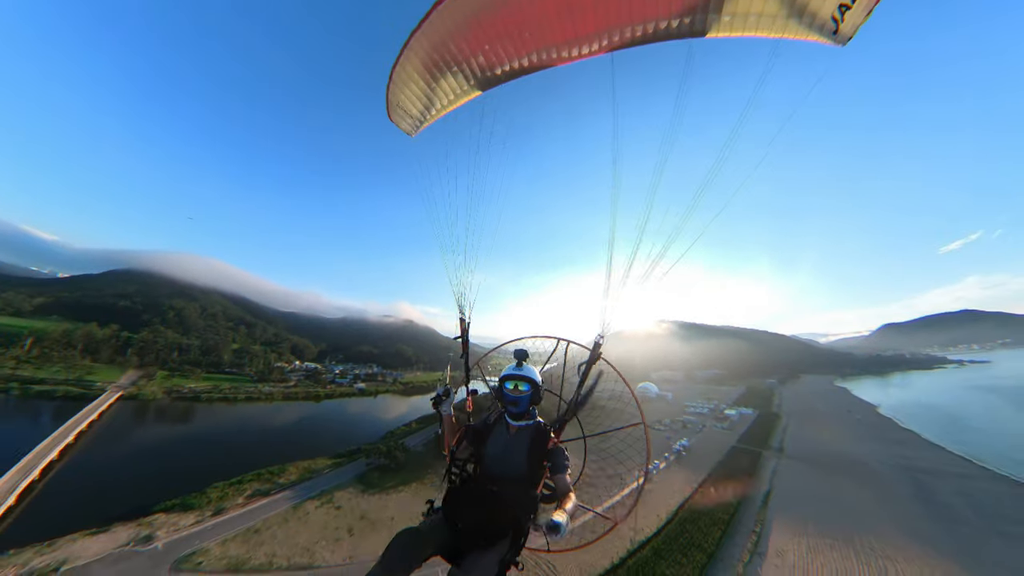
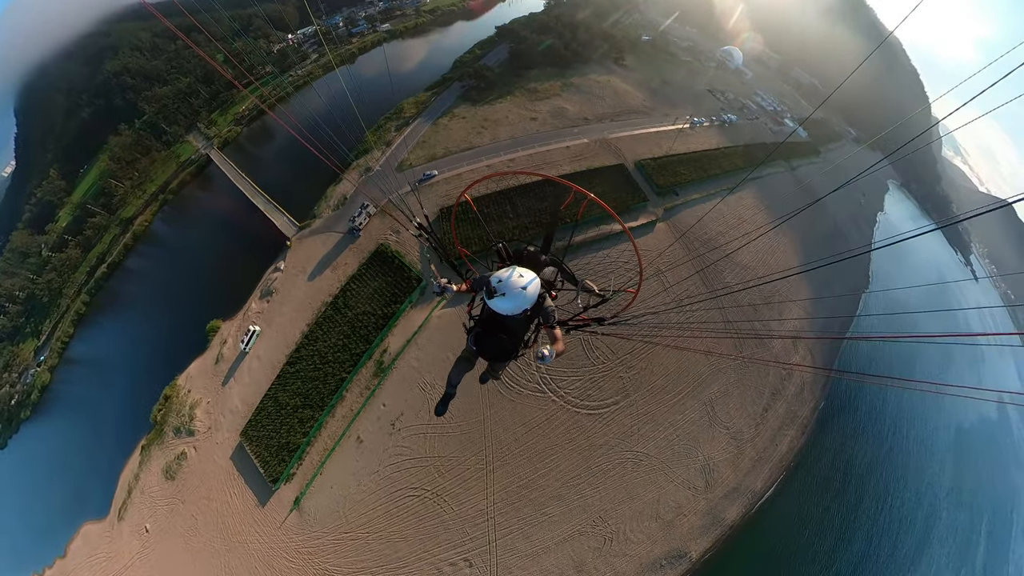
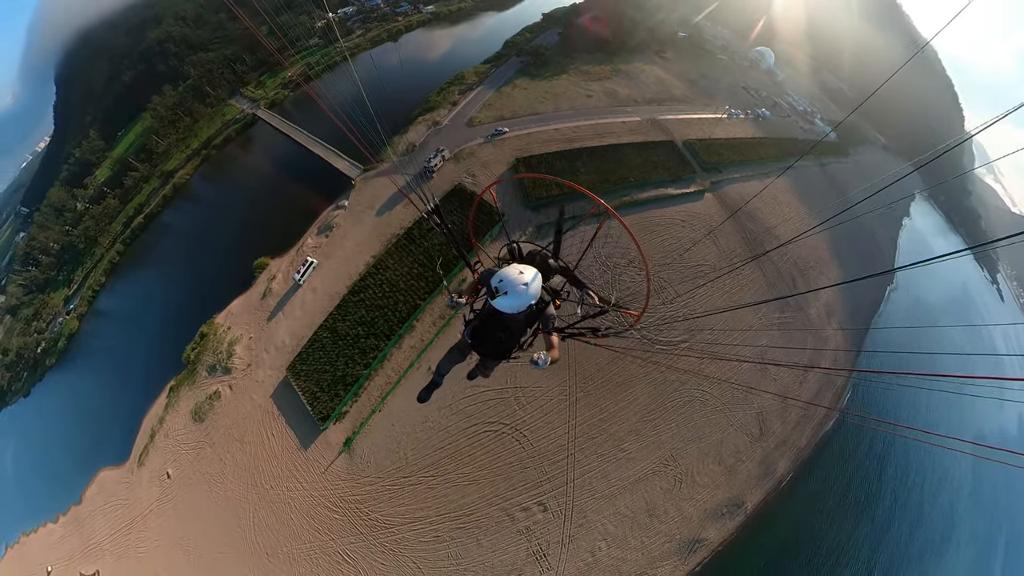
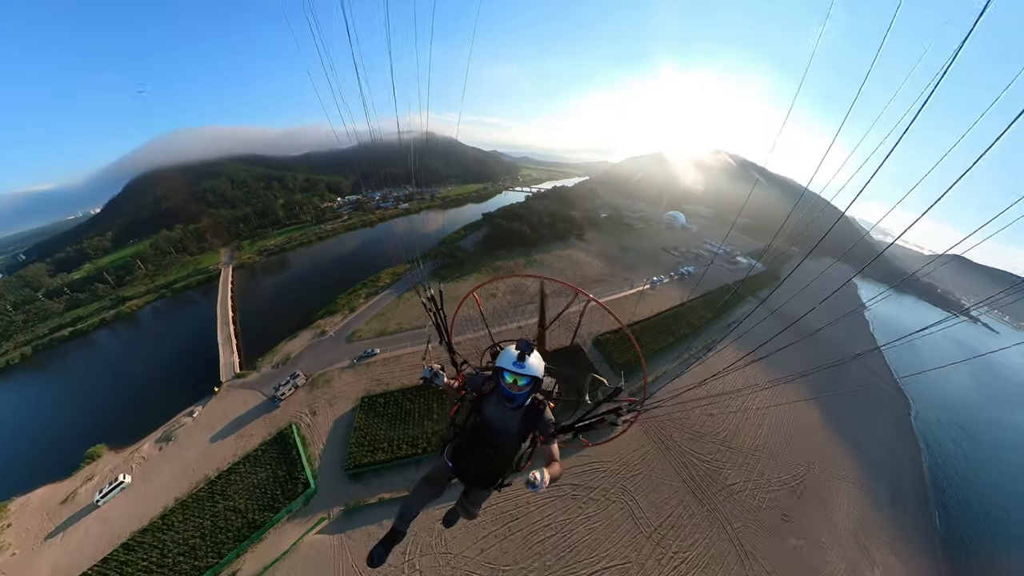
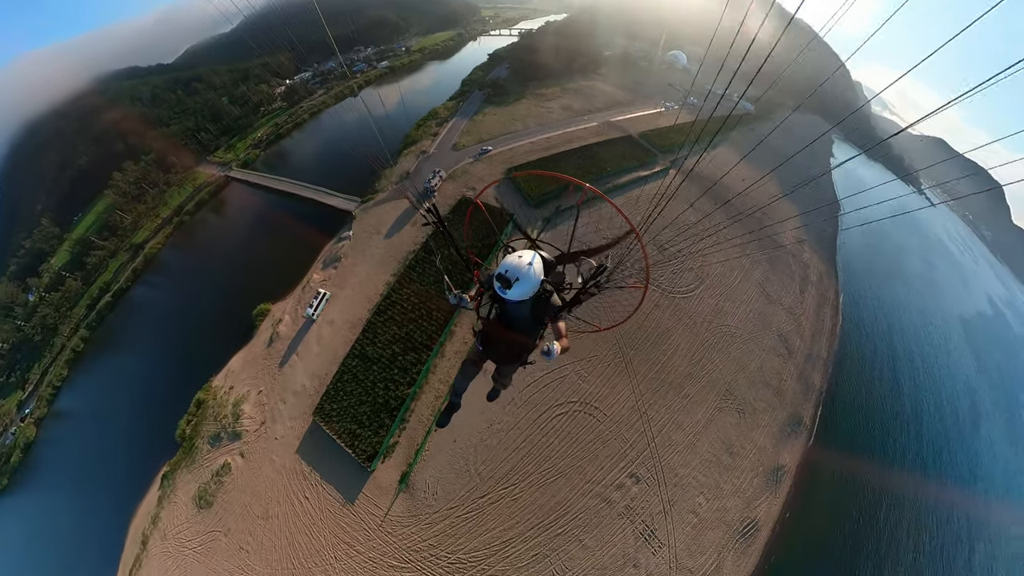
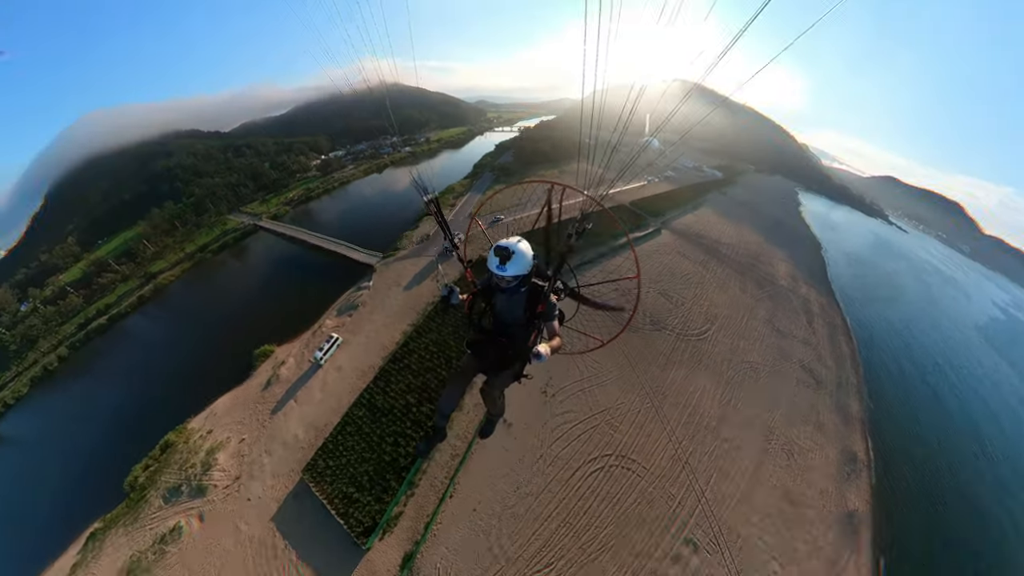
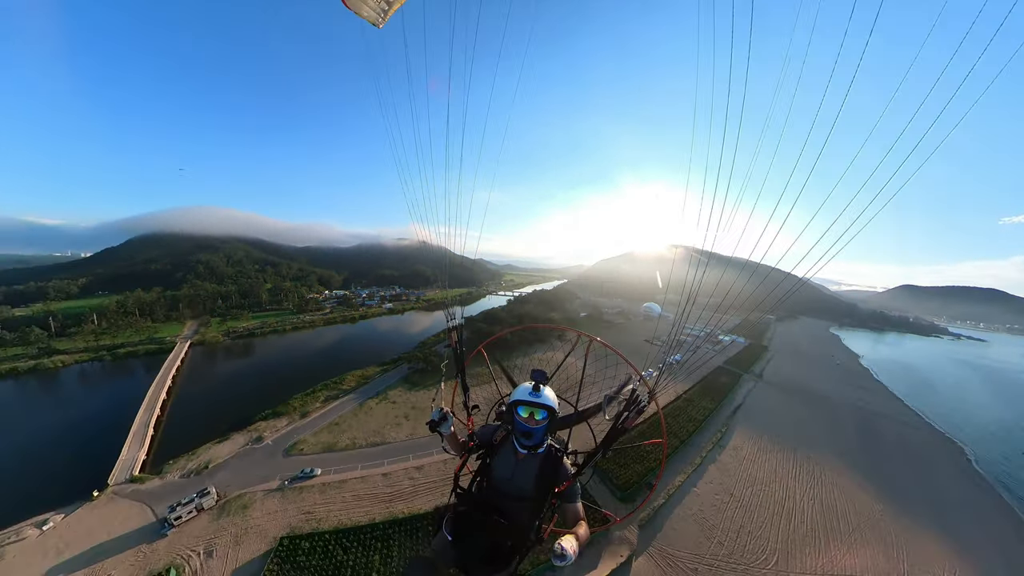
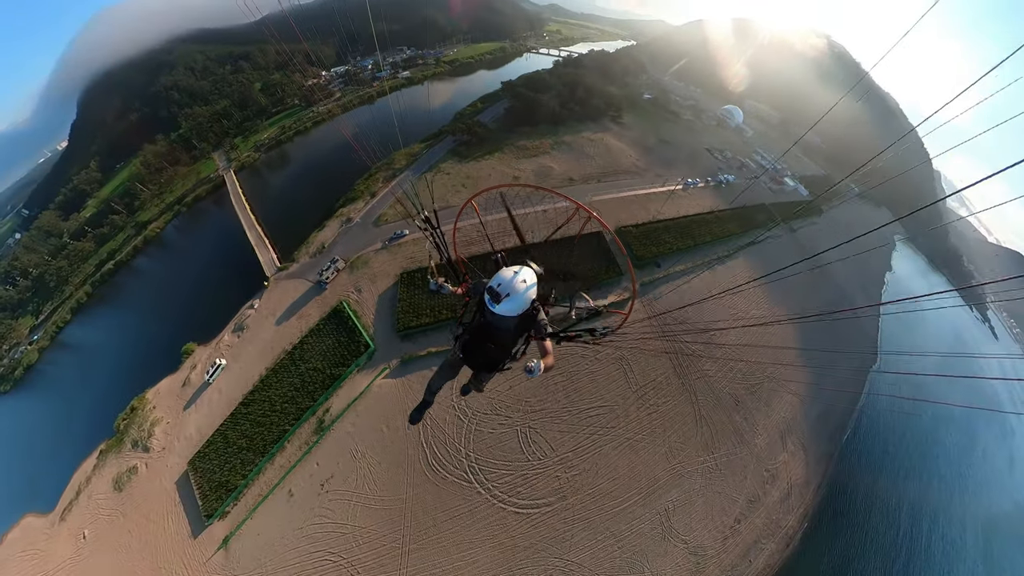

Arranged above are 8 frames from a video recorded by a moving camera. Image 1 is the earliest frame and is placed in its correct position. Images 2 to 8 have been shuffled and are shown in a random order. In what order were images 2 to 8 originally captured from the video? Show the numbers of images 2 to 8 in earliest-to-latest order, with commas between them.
7, 4, 8, 2, 3, 5, 6
